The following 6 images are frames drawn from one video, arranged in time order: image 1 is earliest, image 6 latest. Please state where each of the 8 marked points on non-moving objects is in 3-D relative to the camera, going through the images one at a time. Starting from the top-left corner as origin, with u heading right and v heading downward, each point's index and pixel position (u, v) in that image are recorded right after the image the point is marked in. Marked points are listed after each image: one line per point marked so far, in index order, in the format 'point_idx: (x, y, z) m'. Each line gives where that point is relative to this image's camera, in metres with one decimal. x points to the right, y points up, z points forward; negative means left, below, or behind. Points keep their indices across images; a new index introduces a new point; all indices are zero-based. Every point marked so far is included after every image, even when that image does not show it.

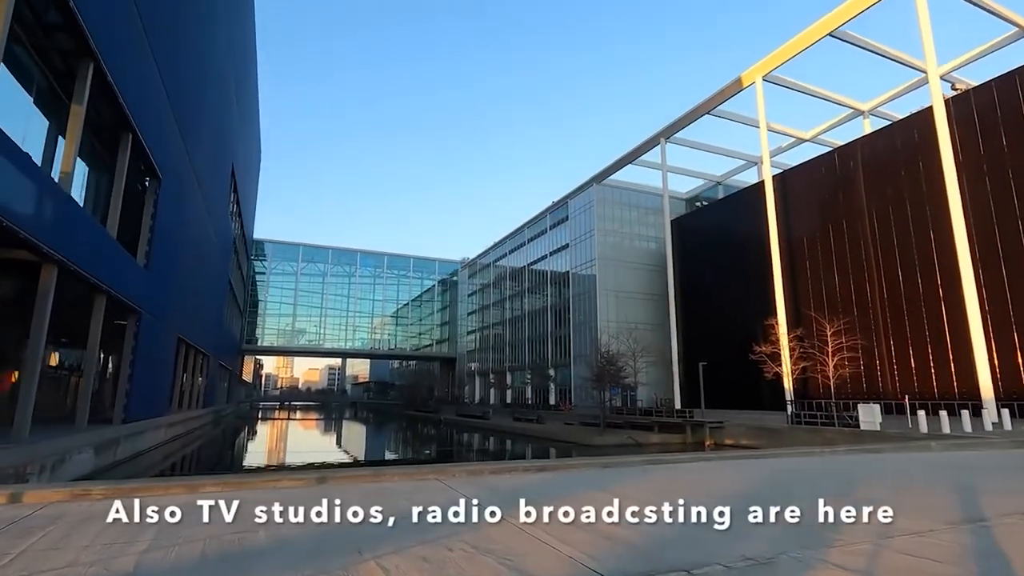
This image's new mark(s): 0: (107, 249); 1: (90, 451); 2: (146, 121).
0: (-9.9, +0.9, +13.3) m
1: (-9.4, -3.6, +12.1) m
2: (-9.8, +4.4, +14.7) m
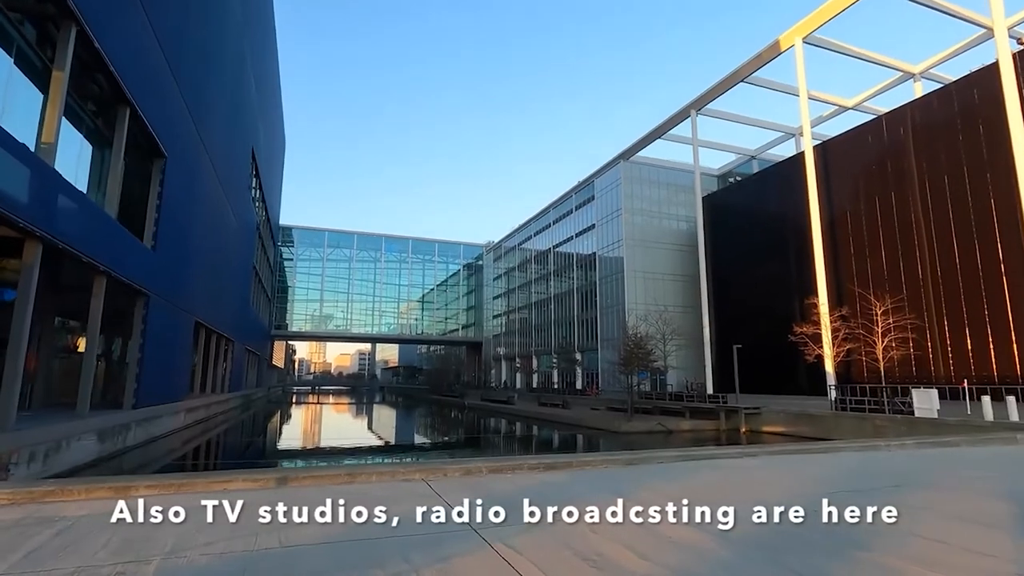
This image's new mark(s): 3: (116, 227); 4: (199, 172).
0: (-9.5, +1.4, +12.8) m
1: (-9.0, -3.2, +11.7) m
2: (-9.4, +4.8, +14.1) m
3: (-9.7, +1.5, +13.4) m
4: (-11.3, +4.2, +20.0) m
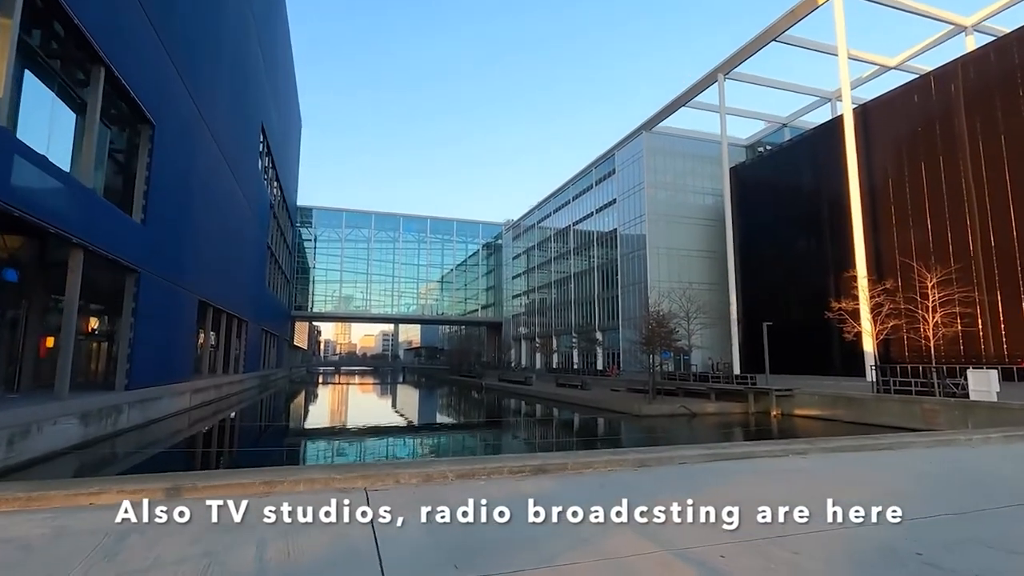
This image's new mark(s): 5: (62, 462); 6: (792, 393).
0: (-9.4, +1.9, +12.0) m
1: (-8.9, -2.7, +11.0) m
2: (-9.2, +5.4, +13.2) m
3: (-9.5, +2.1, +12.6) m
4: (-10.9, +5.0, +19.2) m
5: (-8.3, -3.3, +10.3) m
6: (+9.5, -3.6, +18.8) m
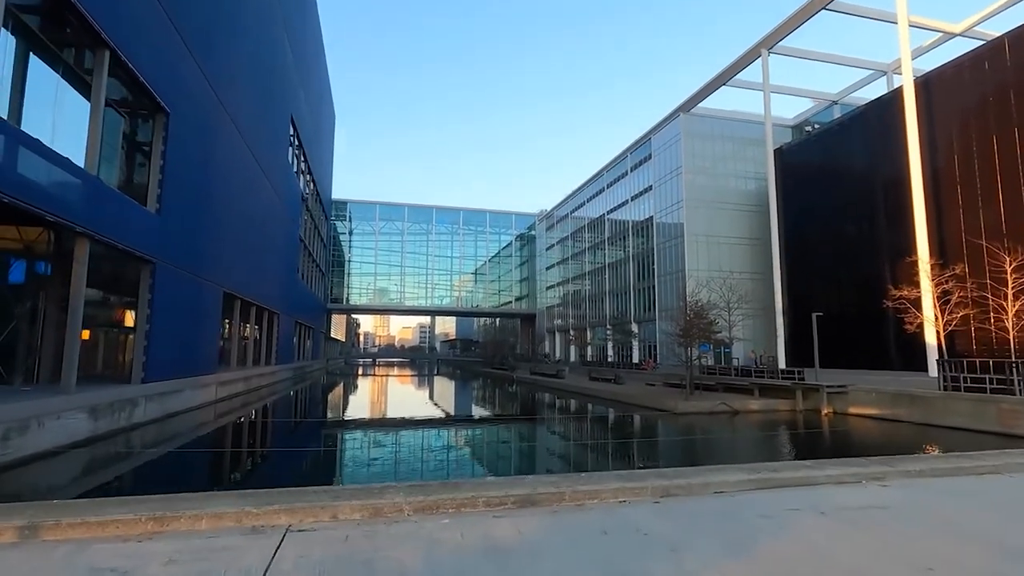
0: (-9.0, +2.1, +11.7) m
1: (-8.5, -2.5, +10.7) m
2: (-8.8, +5.6, +12.7) m
3: (-9.1, +2.3, +12.3) m
4: (-10.0, +5.3, +18.9) m
5: (-8.0, -3.1, +9.9) m
6: (+10.4, -3.2, +17.3) m
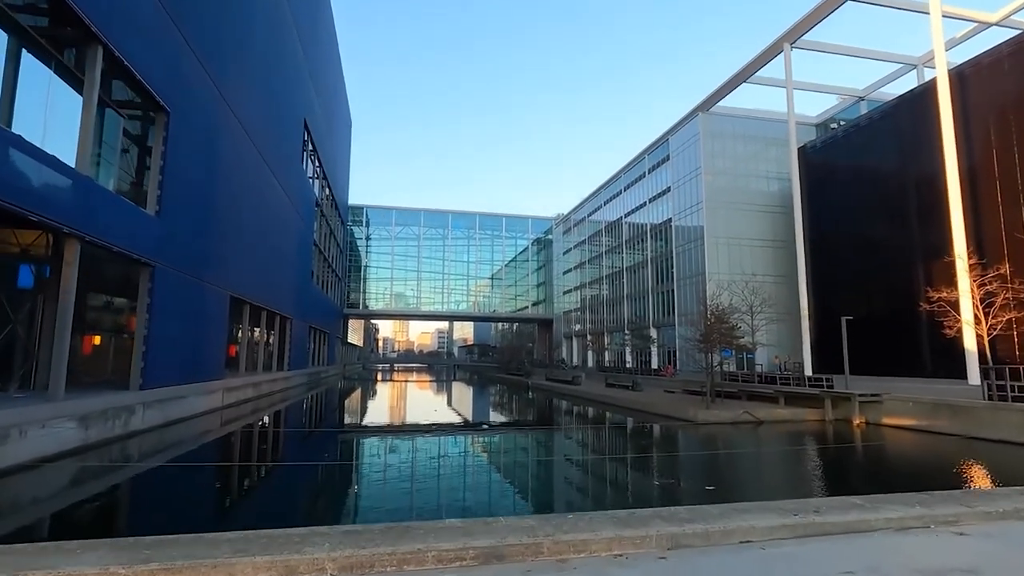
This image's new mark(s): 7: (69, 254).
0: (-8.9, +2.0, +11.3) m
1: (-8.4, -2.6, +10.2) m
2: (-8.6, +5.6, +12.4) m
3: (-8.9, +2.2, +11.9) m
4: (-9.7, +5.1, +18.6) m
5: (-7.9, -3.1, +9.5) m
6: (+10.7, -3.3, +16.2) m
7: (-9.3, +0.7, +11.8) m
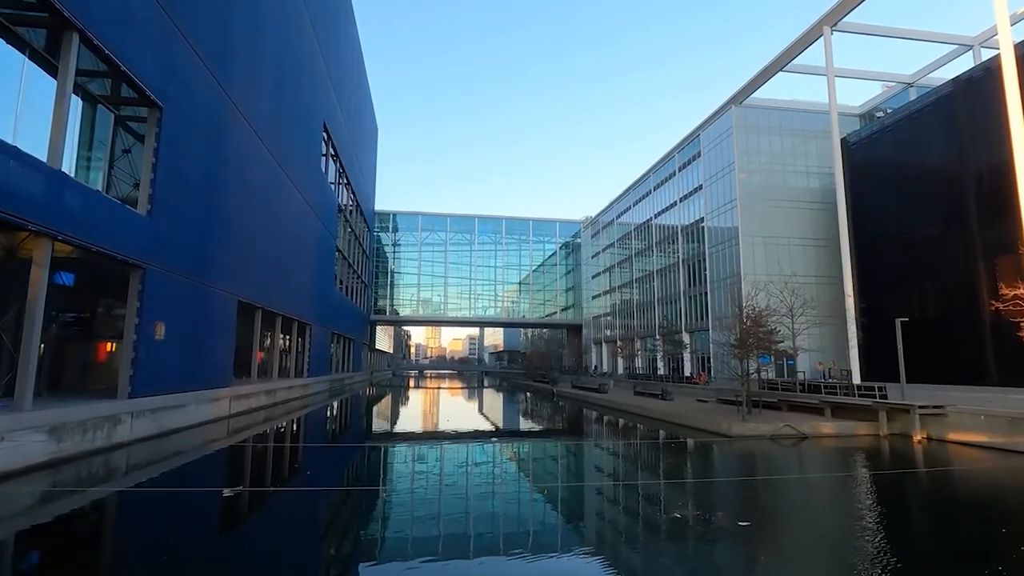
0: (-8.8, +2.0, +10.6) m
1: (-8.3, -2.6, +9.5) m
2: (-8.5, +5.5, +11.7) m
3: (-8.8, +2.1, +11.2) m
4: (-9.2, +5.0, +17.9) m
5: (-7.9, -3.1, +8.7) m
6: (+11.1, -3.2, +14.3) m
7: (-9.2, +0.7, +11.1) m
